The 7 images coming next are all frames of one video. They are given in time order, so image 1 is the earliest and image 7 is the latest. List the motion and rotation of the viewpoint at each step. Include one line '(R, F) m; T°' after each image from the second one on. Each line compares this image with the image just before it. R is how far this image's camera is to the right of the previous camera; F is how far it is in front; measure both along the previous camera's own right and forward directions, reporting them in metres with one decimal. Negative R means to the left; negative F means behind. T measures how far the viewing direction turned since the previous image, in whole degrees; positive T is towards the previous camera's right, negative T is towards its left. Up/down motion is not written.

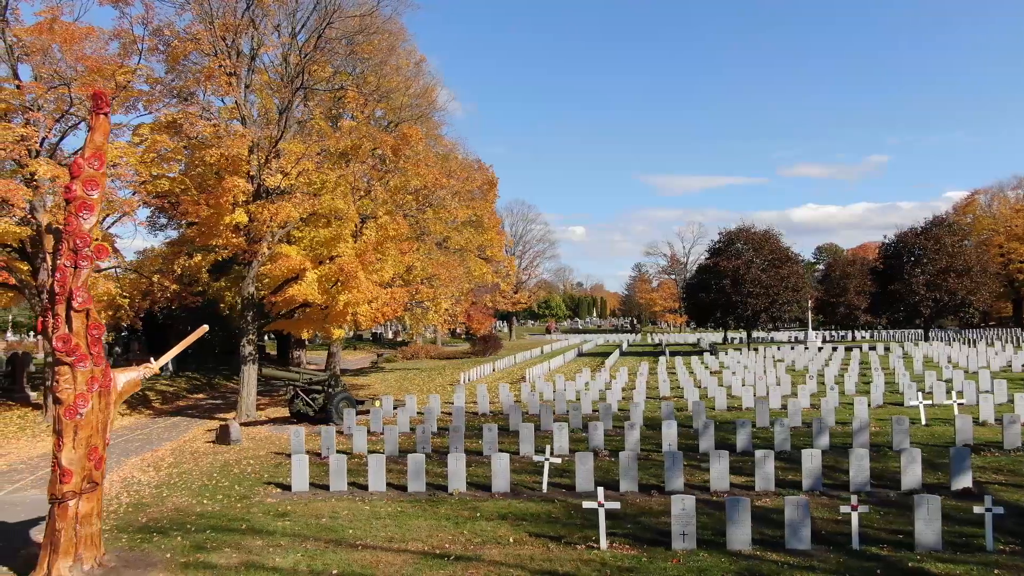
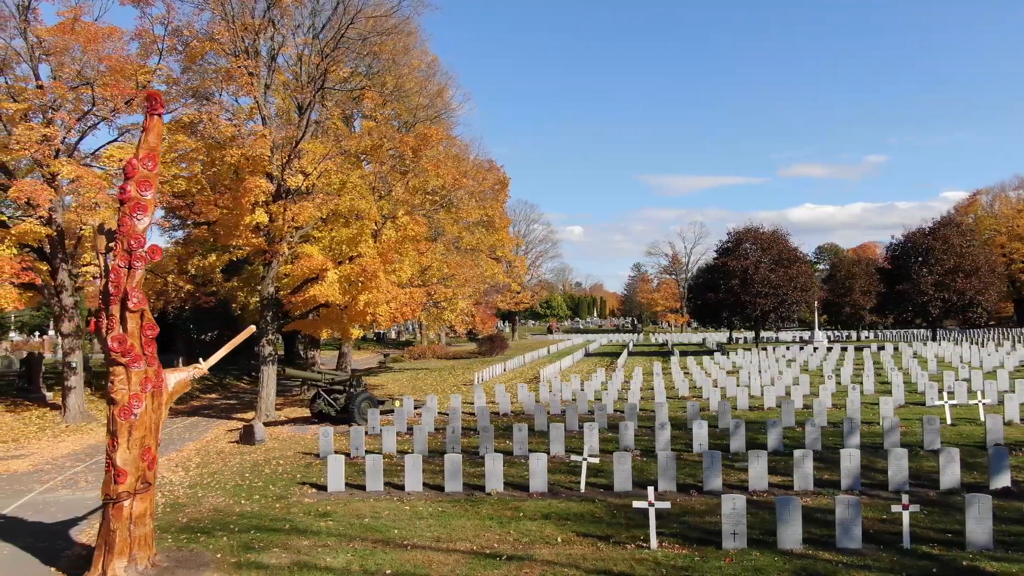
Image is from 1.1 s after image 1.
(-0.4, 0.0) m; 0°
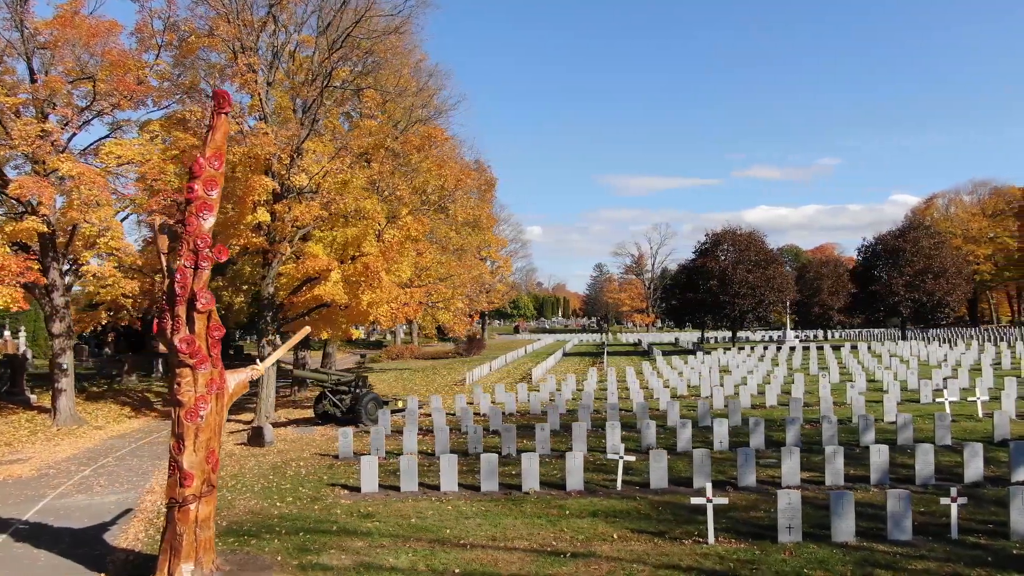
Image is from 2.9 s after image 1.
(-0.8, -0.1) m; +3°
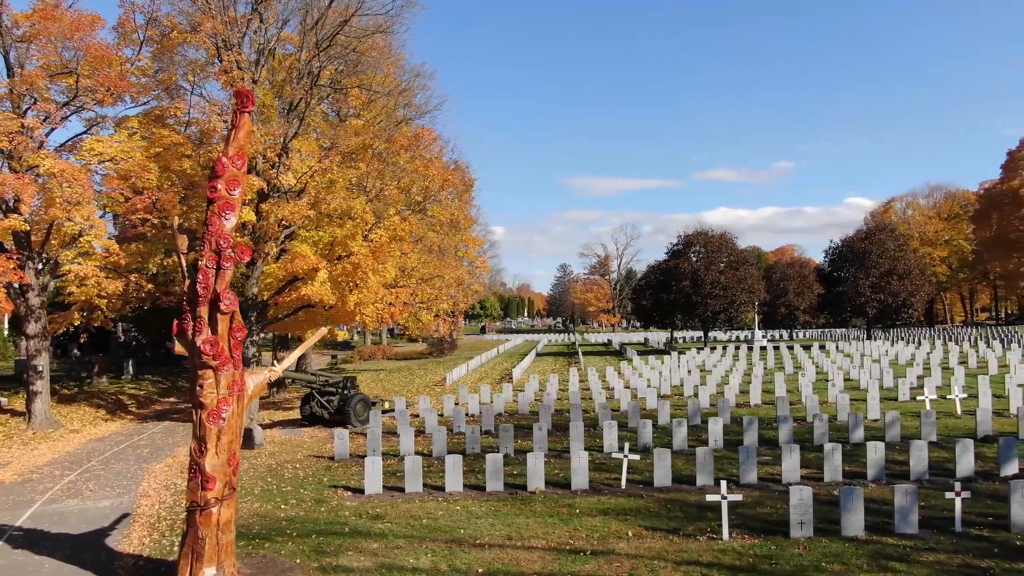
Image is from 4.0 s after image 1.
(-0.5, 0.0) m; +3°
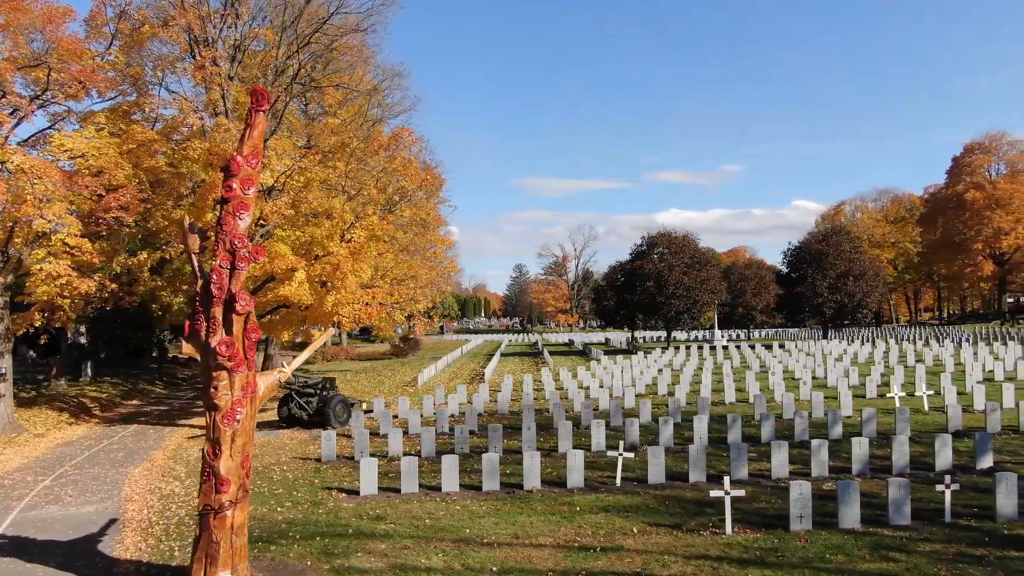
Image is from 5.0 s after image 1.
(-0.5, 0.0) m; +3°
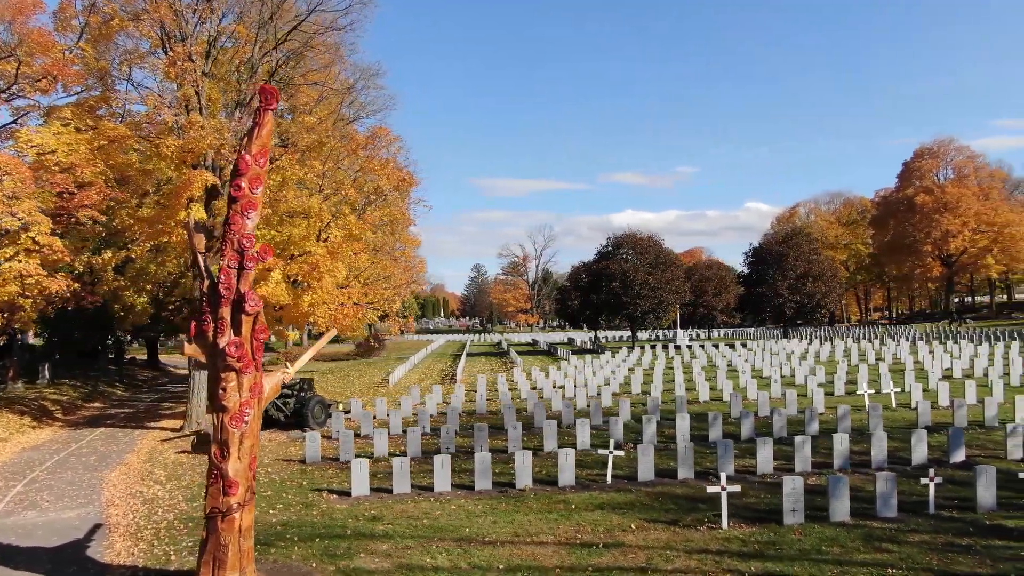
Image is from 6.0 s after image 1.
(-0.4, -0.1) m; +3°
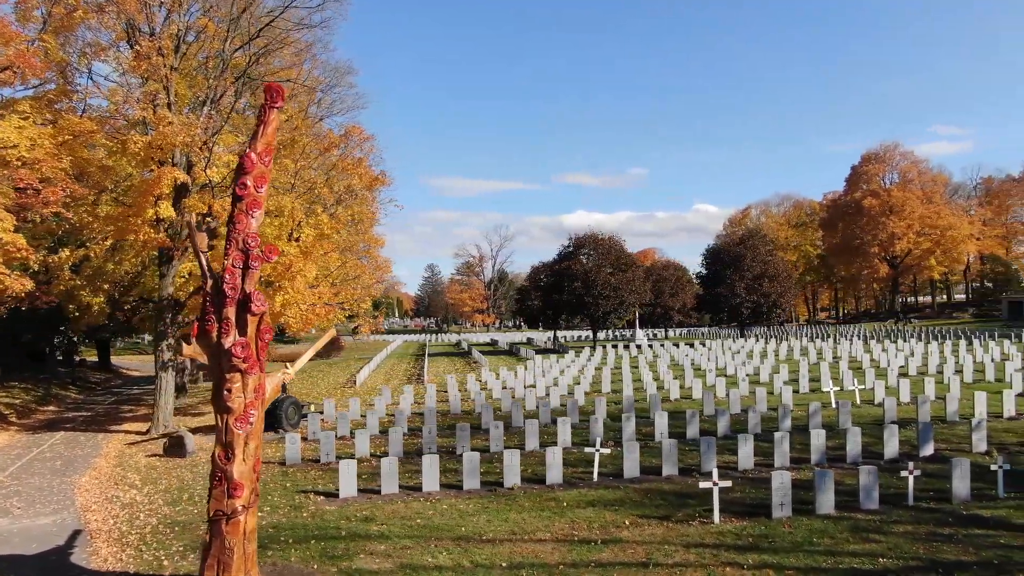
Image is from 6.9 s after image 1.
(-0.4, 0.0) m; +3°
